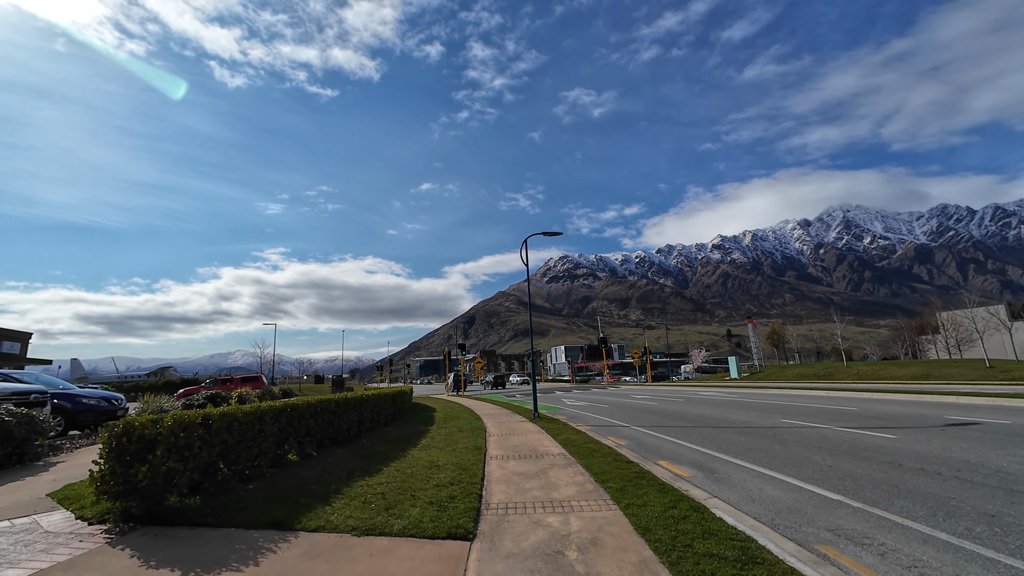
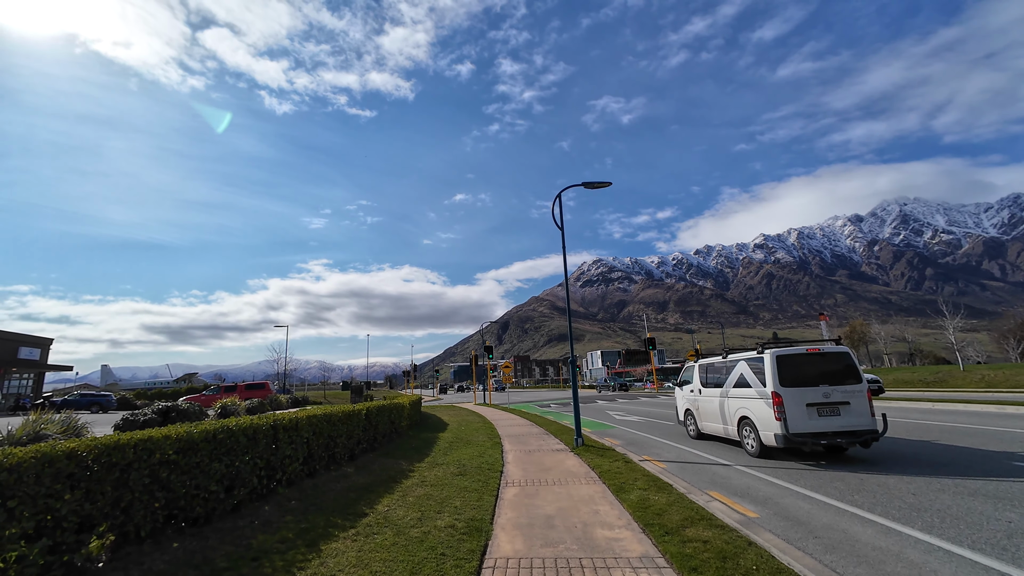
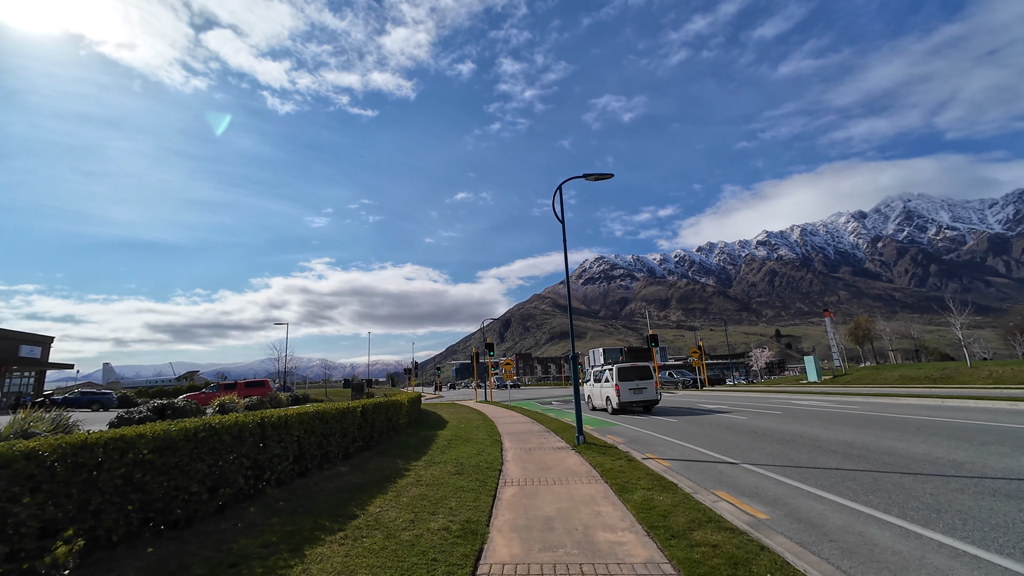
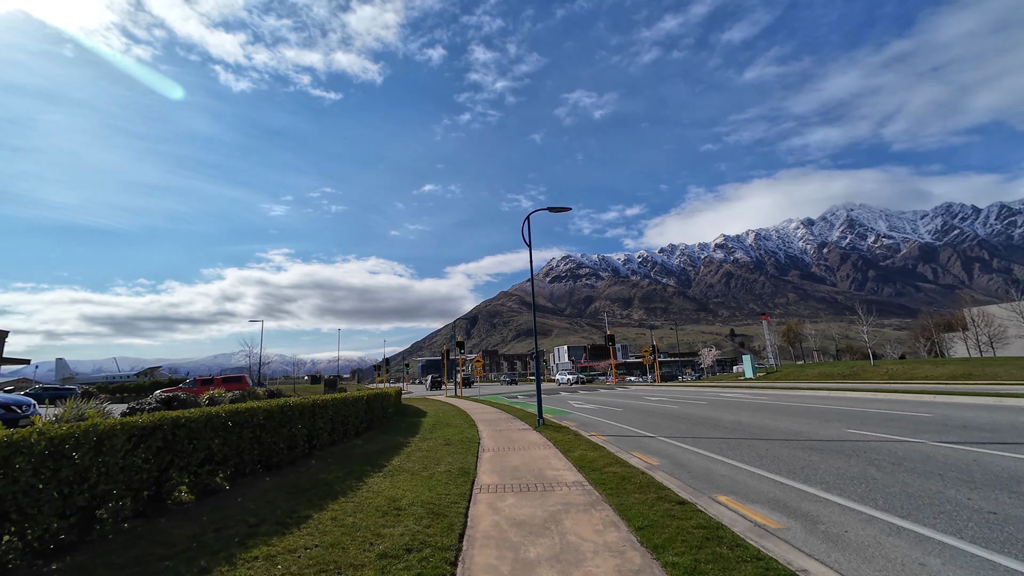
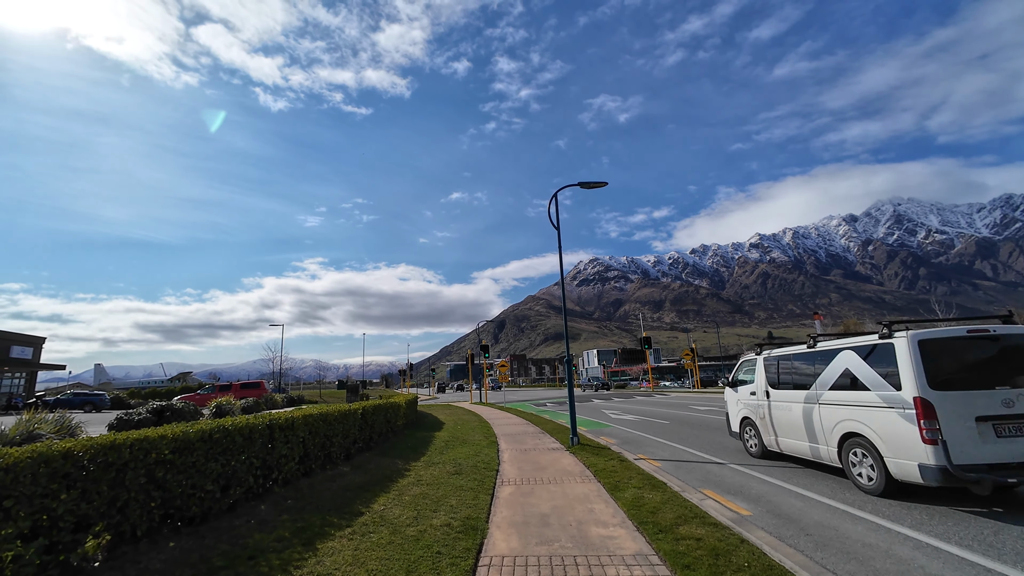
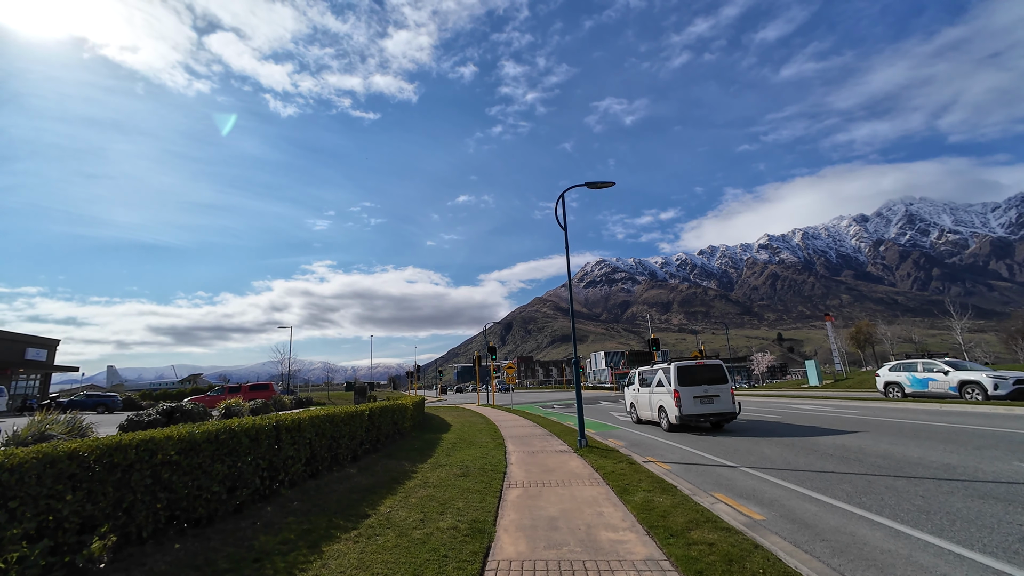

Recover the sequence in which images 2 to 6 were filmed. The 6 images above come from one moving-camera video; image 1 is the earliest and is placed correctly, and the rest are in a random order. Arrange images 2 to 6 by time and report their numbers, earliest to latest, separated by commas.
4, 5, 2, 6, 3
